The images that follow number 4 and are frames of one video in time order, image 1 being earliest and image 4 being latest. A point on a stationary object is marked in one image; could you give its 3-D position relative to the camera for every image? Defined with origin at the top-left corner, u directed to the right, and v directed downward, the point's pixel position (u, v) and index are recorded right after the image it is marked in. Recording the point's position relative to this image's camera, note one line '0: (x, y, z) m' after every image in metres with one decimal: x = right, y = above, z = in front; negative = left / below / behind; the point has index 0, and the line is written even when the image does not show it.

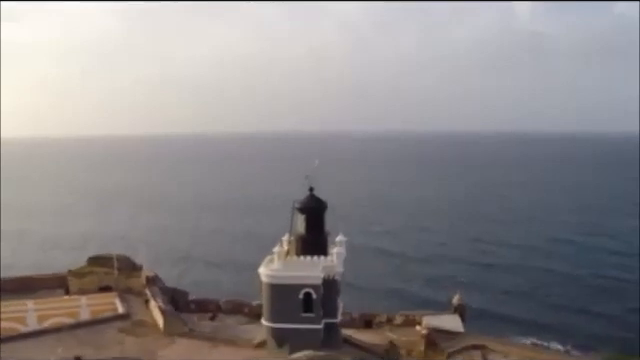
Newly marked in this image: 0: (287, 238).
0: (-0.8, -1.4, +18.3) m
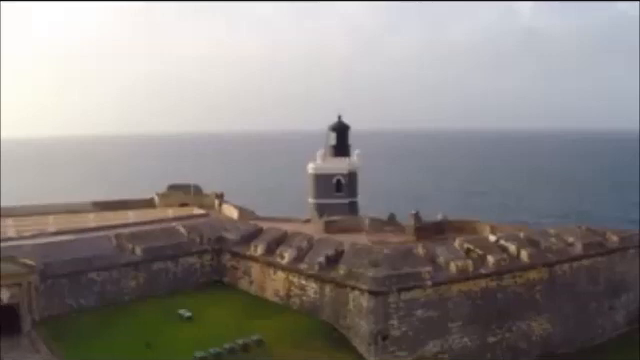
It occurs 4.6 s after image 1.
0: (+0.2, +1.2, +27.4) m
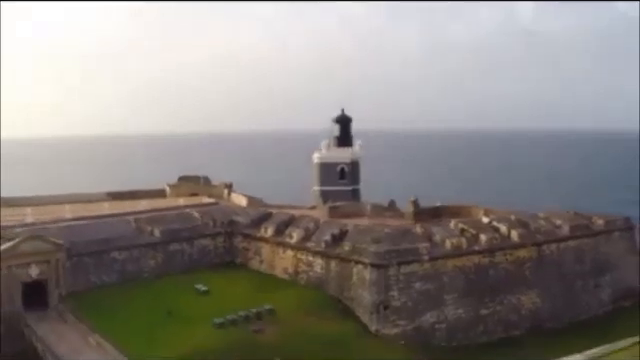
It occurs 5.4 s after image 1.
0: (+0.4, +1.6, +29.1) m
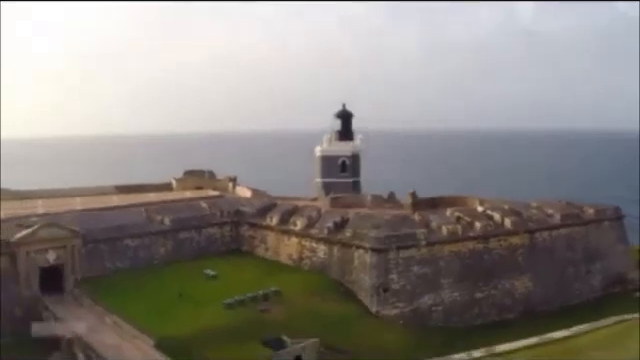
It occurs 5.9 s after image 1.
0: (+0.4, +1.9, +30.2) m
